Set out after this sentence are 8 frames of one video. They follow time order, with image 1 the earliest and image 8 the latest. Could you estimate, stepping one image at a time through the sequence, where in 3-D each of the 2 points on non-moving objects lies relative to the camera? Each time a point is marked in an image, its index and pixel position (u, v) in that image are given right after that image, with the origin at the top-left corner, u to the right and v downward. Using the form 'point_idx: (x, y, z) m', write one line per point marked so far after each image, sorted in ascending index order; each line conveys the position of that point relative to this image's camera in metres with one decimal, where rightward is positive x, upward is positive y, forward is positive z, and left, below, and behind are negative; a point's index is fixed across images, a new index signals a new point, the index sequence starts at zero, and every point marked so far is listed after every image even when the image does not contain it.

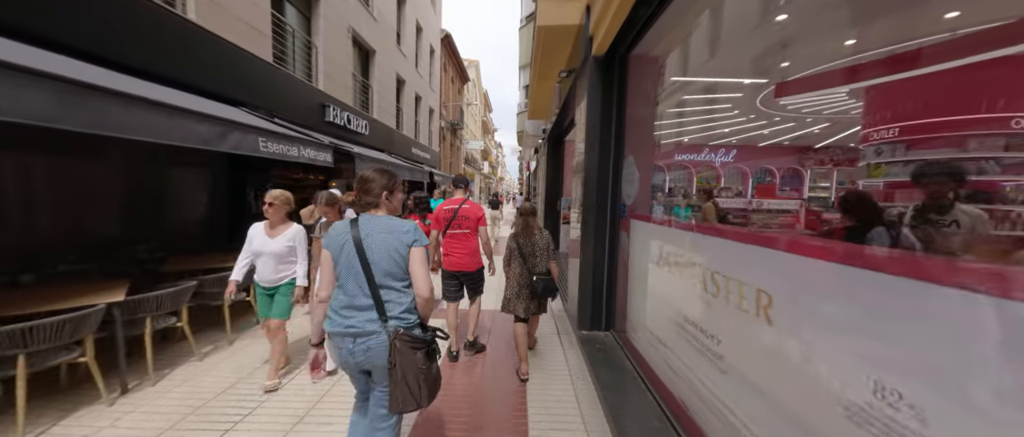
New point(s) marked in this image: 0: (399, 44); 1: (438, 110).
0: (-4.1, +6.4, +12.4) m
1: (-4.0, +5.8, +18.1) m
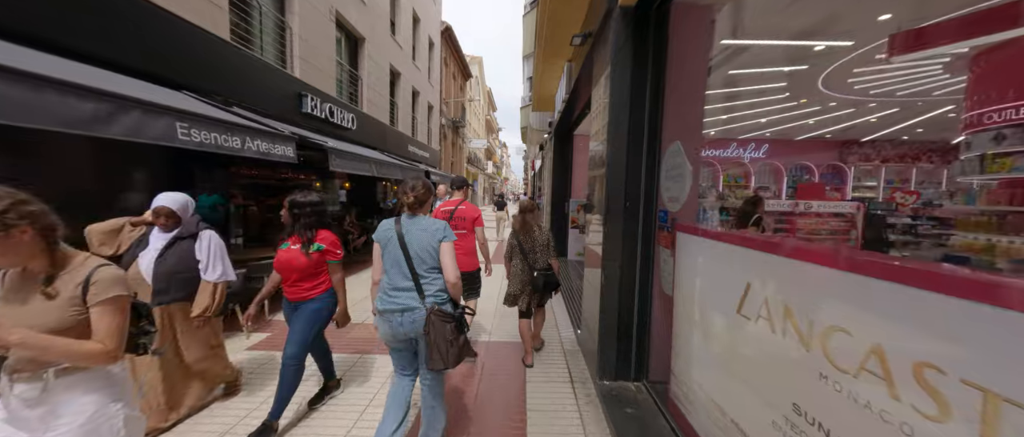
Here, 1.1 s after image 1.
0: (-4.0, +6.3, +11.6) m
1: (-3.8, +5.7, +17.2) m
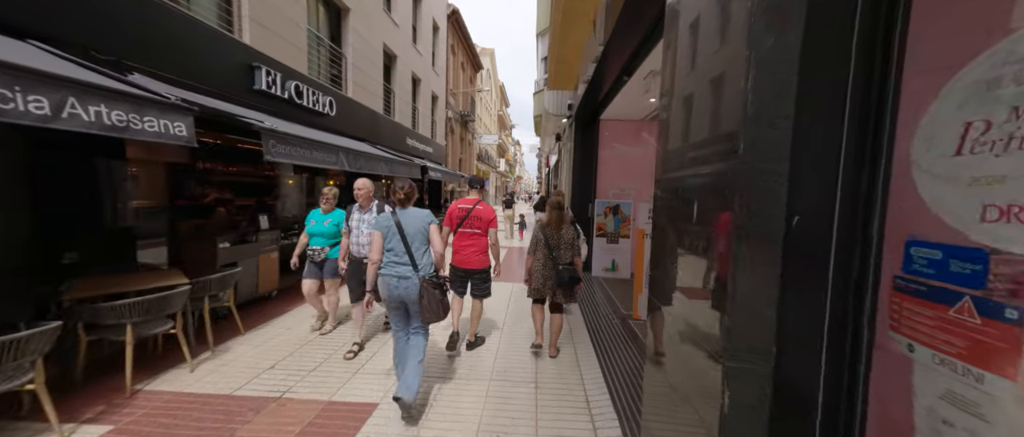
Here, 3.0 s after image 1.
0: (-3.7, +6.2, +10.1) m
1: (-3.2, +5.7, +15.7) m
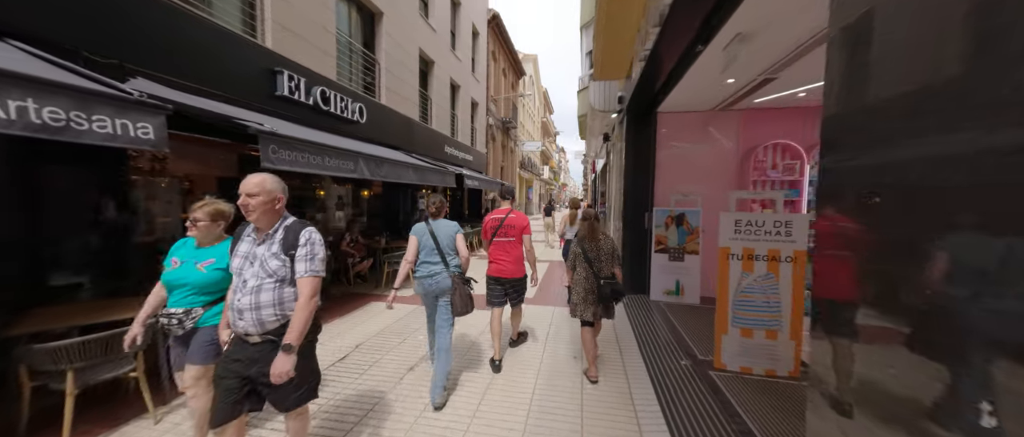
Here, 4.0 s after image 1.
0: (-2.5, +5.9, +9.9) m
1: (-1.3, +5.2, +15.3) m
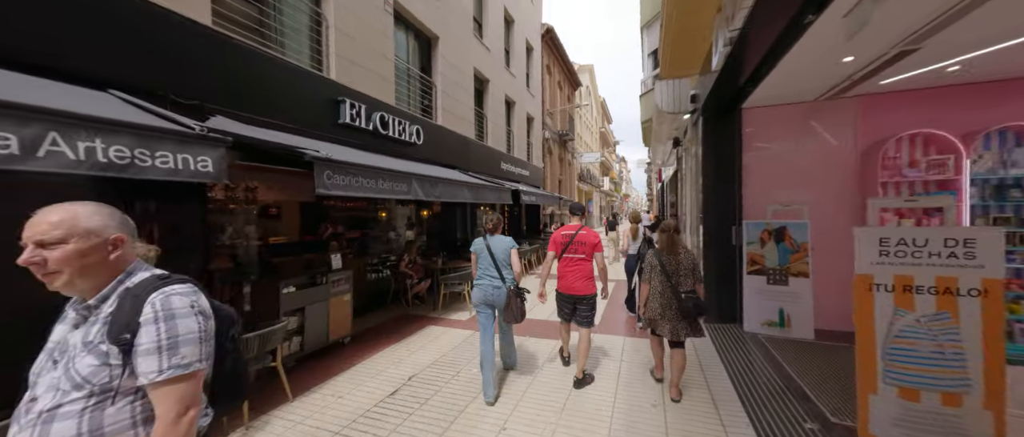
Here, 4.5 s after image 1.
0: (-0.9, +5.4, +10.0) m
1: (+1.2, +4.6, +15.2) m
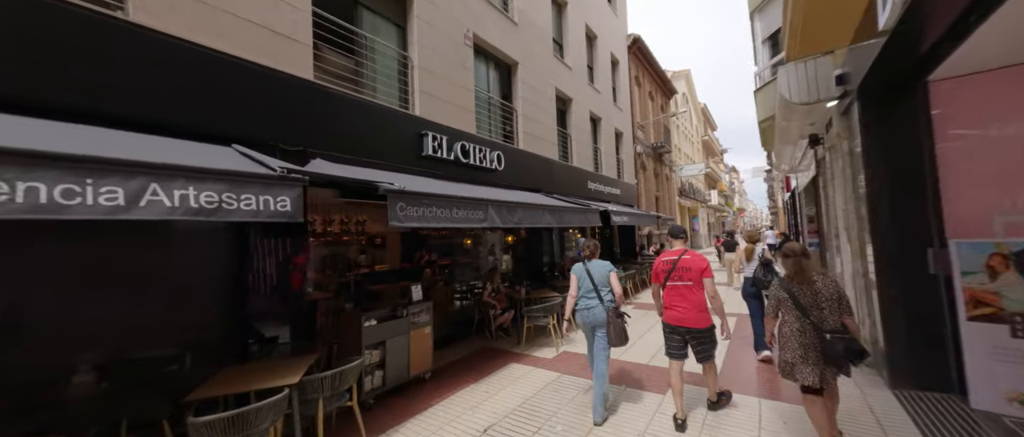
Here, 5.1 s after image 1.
0: (+1.4, +4.7, +9.8) m
1: (+4.9, +3.7, +14.1) m
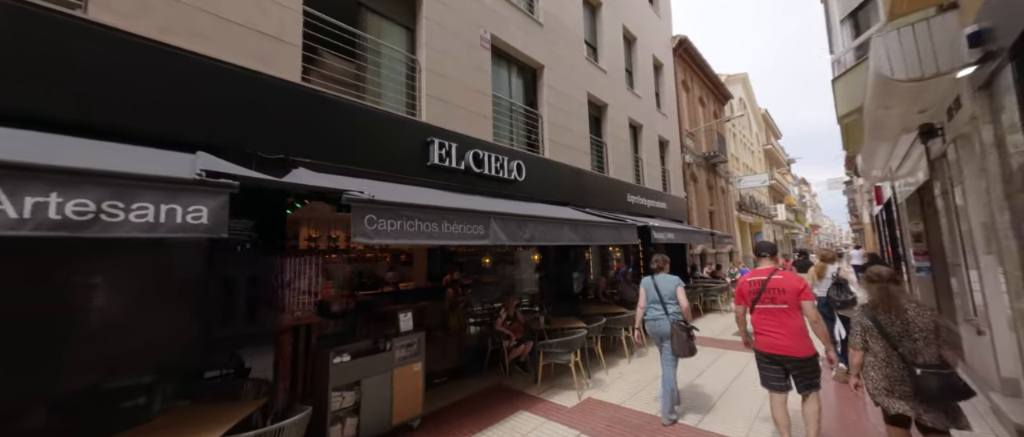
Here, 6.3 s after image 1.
0: (+2.2, +4.2, +9.1) m
1: (+6.3, +3.0, +12.8) m
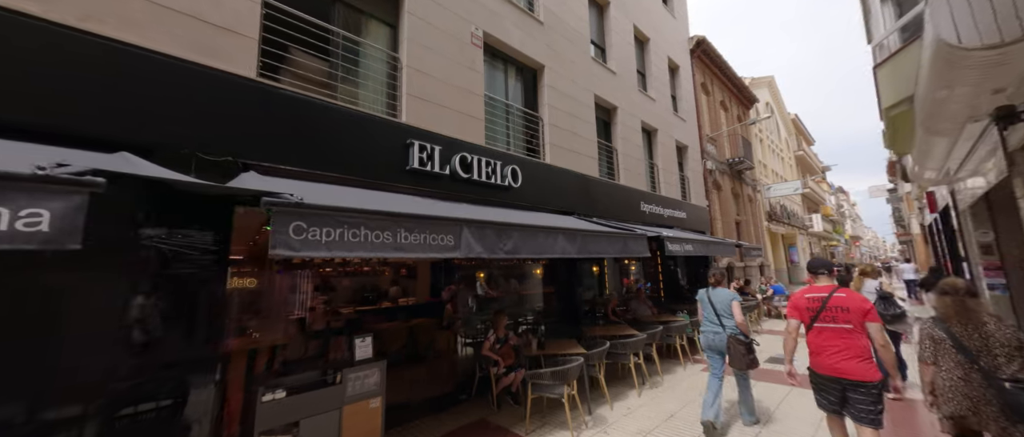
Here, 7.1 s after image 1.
0: (+2.3, +4.0, +8.6) m
1: (+6.6, +2.6, +12.0) m
